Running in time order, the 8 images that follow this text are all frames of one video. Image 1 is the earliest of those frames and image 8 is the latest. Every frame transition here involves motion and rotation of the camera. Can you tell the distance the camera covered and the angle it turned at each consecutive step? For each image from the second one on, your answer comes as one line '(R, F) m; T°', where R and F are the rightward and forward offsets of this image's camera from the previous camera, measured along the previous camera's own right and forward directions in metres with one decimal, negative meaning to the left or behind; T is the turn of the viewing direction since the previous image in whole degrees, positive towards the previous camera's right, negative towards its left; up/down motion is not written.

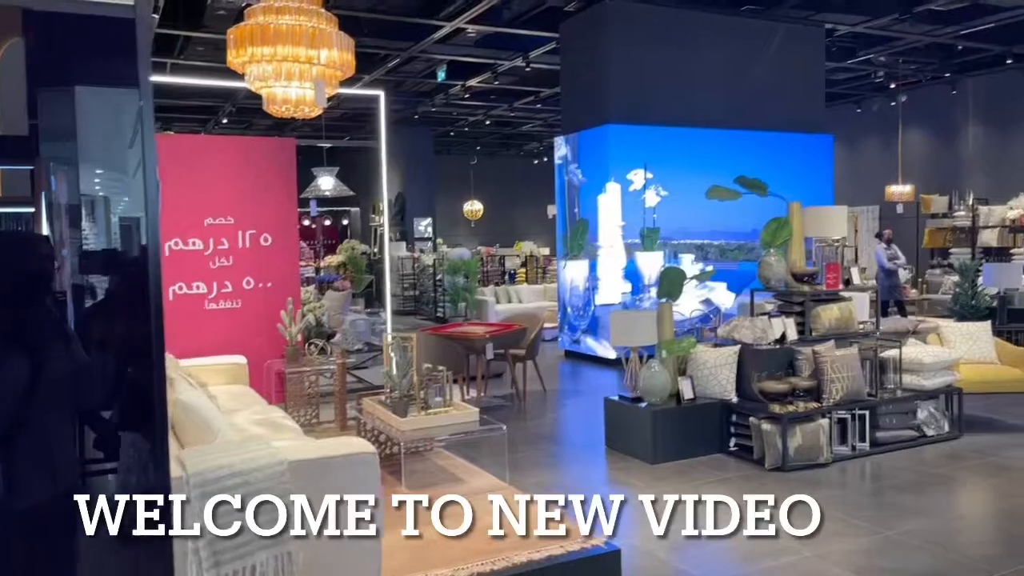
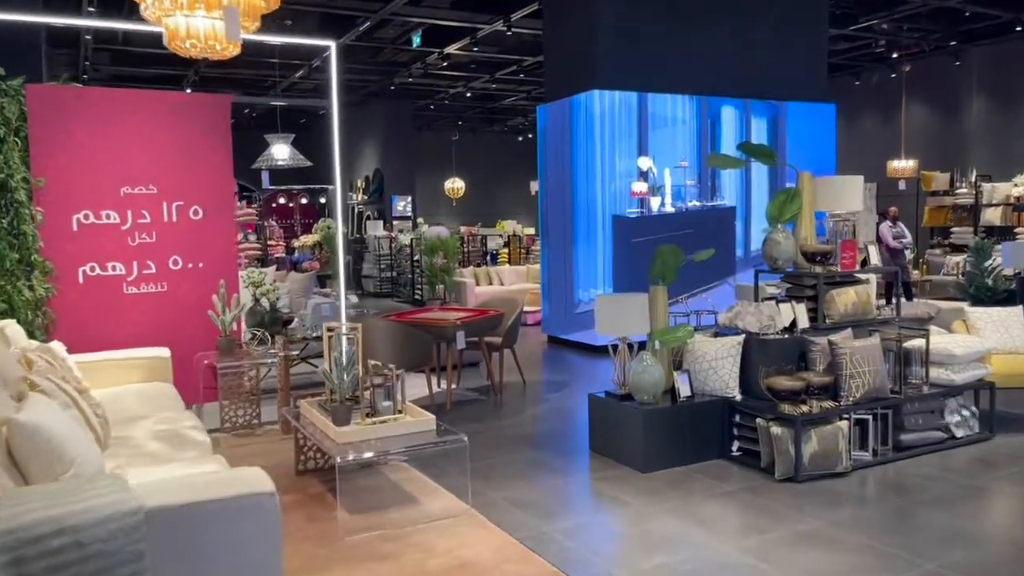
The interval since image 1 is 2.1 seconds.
(+0.1, +0.8) m; +1°
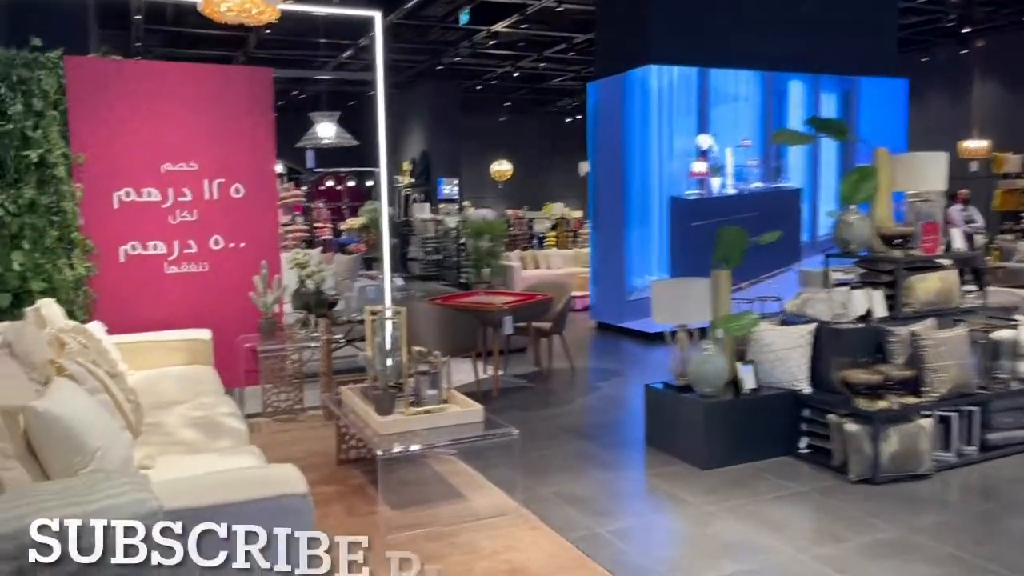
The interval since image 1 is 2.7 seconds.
(-0.1, +0.3) m; -3°
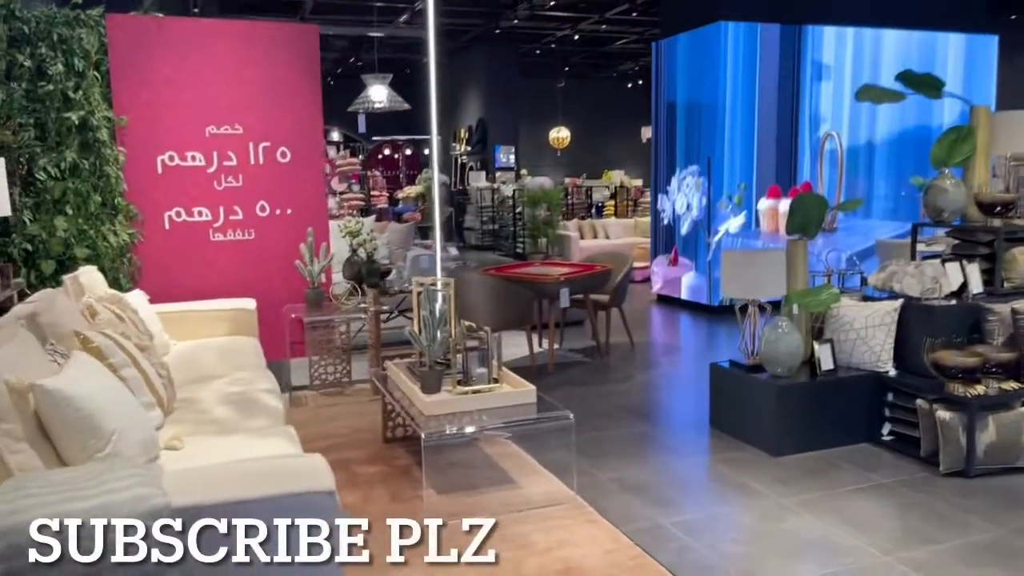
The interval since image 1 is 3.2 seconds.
(0.0, +0.3) m; -4°
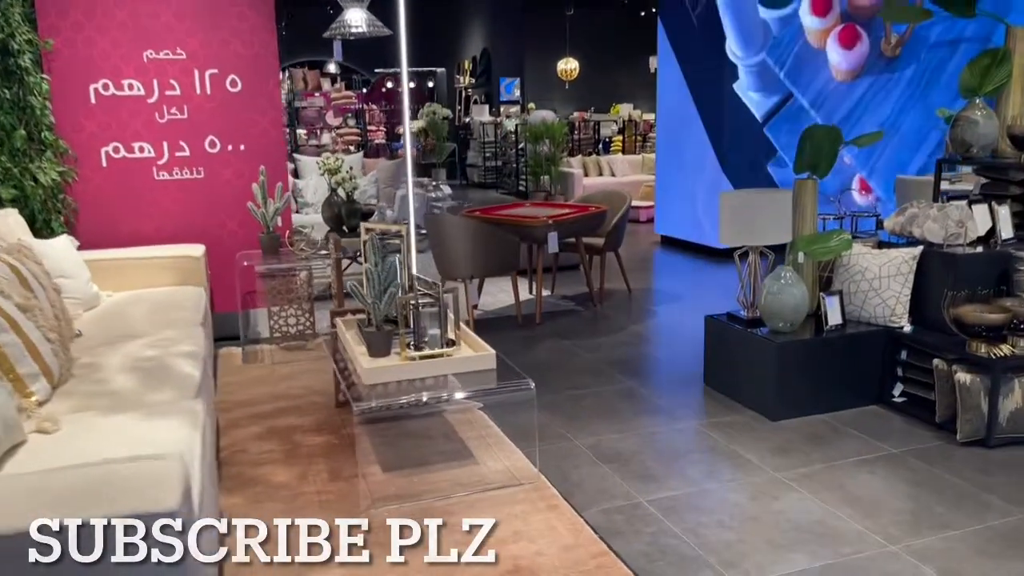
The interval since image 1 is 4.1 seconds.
(+0.2, +0.5) m; -1°
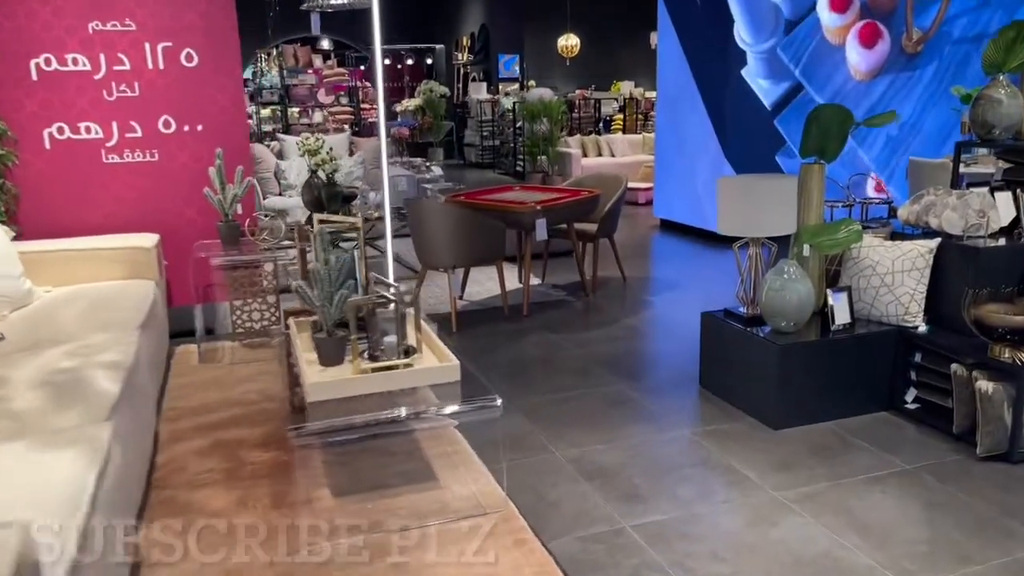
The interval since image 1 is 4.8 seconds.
(+0.1, +0.4) m; 0°
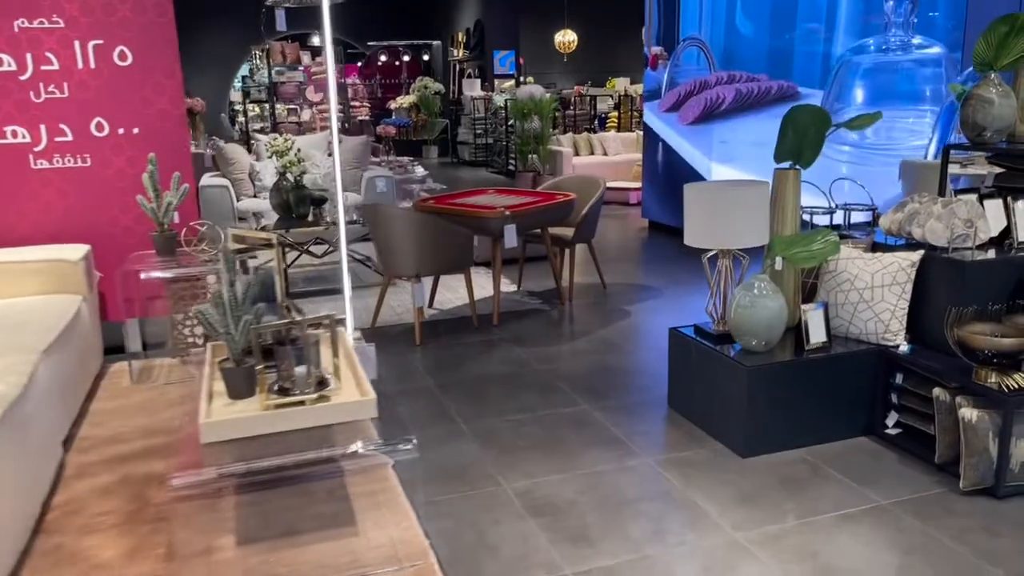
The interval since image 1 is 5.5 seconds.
(+0.2, +0.3) m; 0°
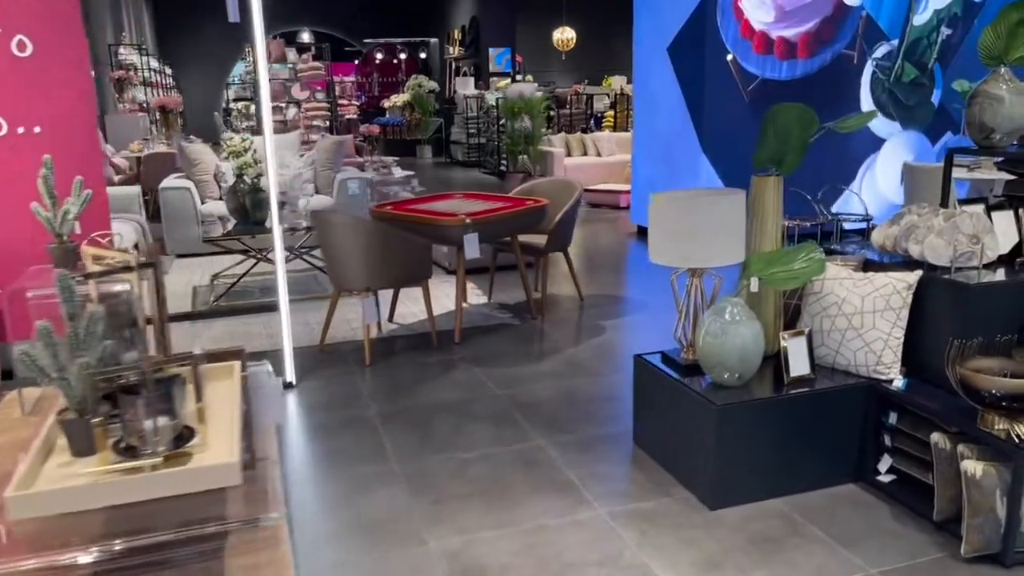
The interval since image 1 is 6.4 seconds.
(+0.3, +0.4) m; 0°
